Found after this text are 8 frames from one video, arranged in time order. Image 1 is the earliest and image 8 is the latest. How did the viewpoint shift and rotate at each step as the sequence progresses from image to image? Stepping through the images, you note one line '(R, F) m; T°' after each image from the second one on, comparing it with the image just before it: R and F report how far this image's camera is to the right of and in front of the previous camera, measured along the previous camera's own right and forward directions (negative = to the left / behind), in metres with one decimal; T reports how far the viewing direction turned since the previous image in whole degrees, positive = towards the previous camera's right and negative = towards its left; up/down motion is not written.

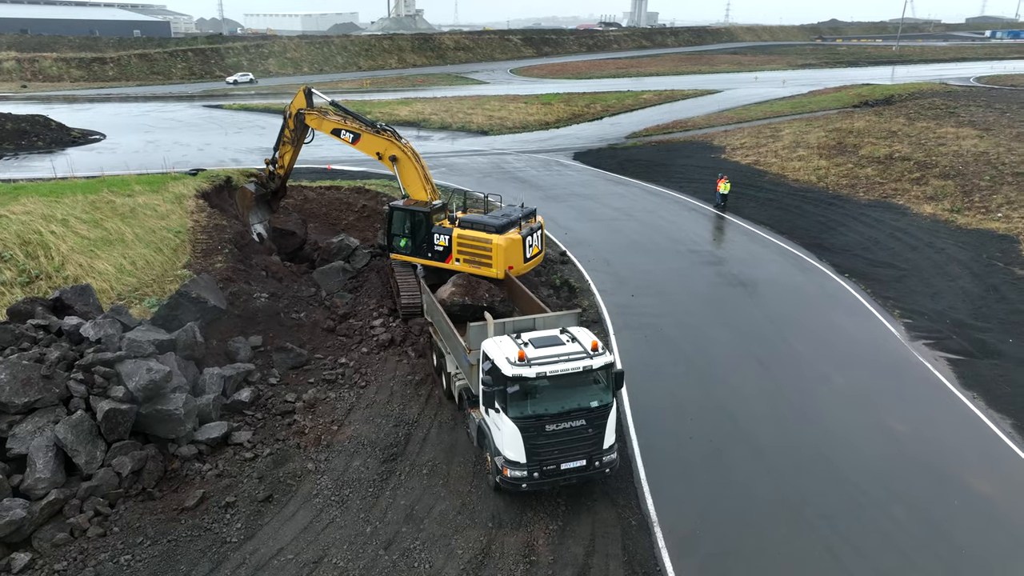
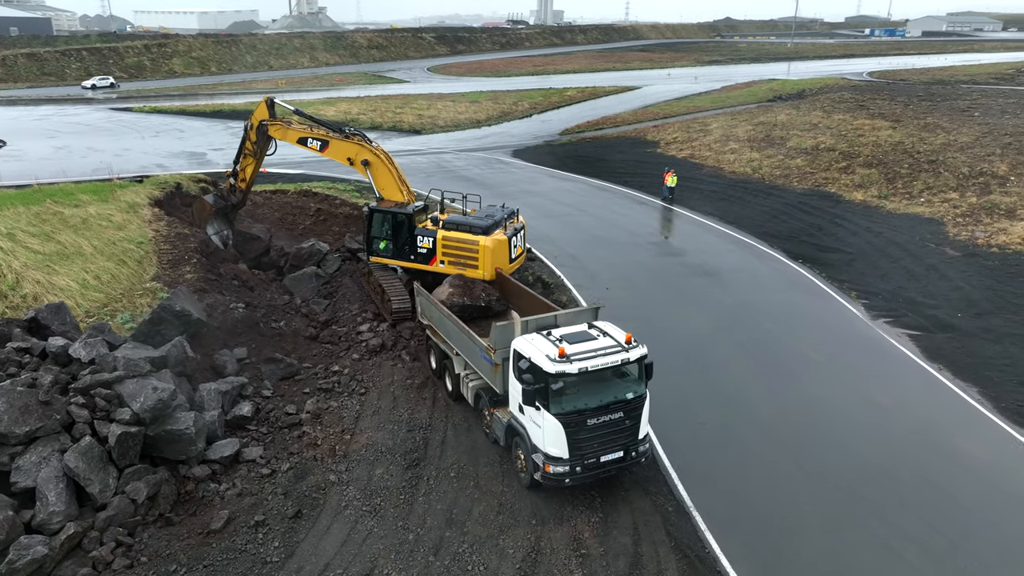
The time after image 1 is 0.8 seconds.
(-1.5, +0.1) m; +7°
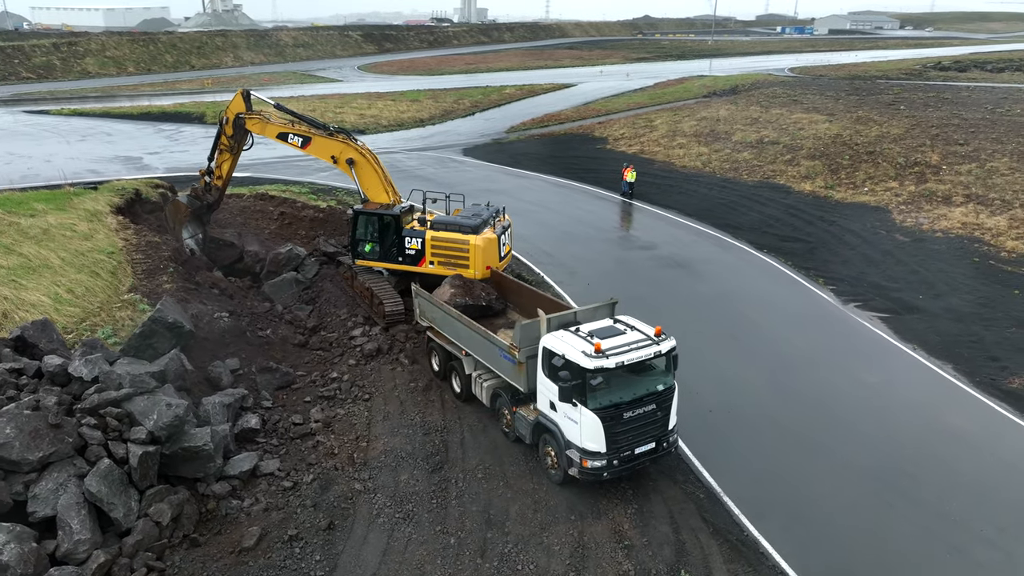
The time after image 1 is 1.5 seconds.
(-1.3, +0.1) m; +6°
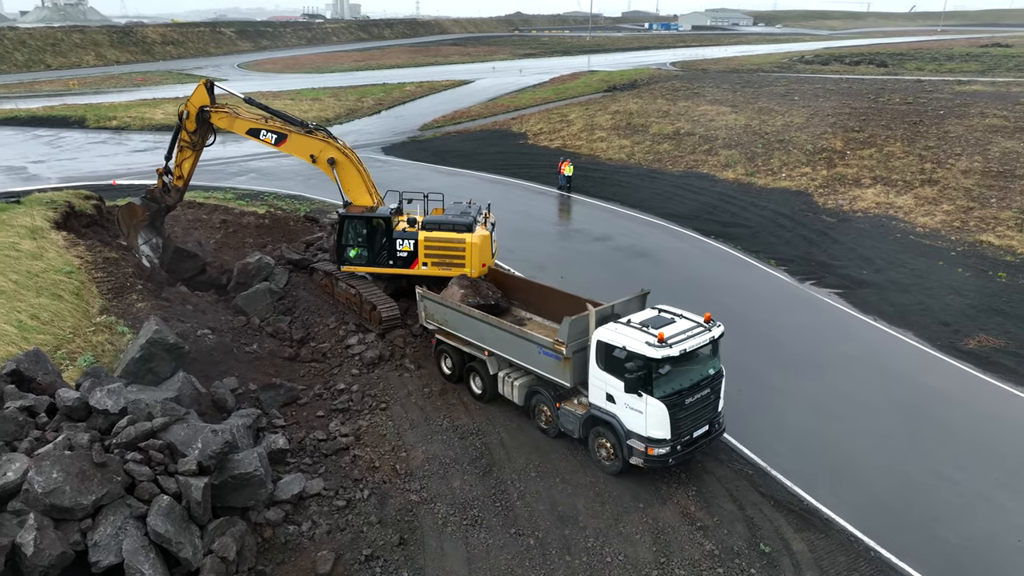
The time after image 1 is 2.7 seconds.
(-2.2, +0.2) m; +9°
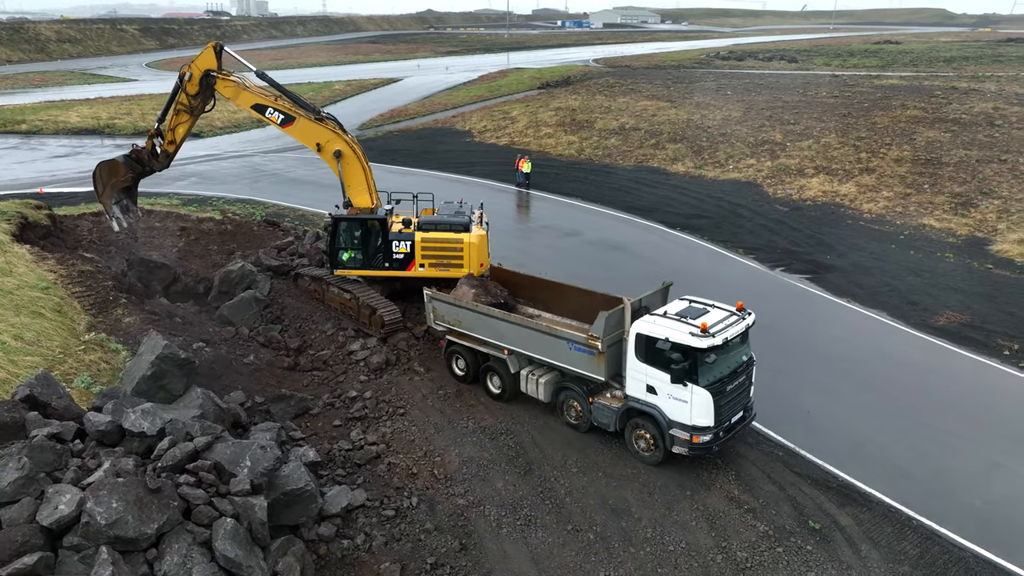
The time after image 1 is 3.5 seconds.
(-1.6, +0.1) m; +6°
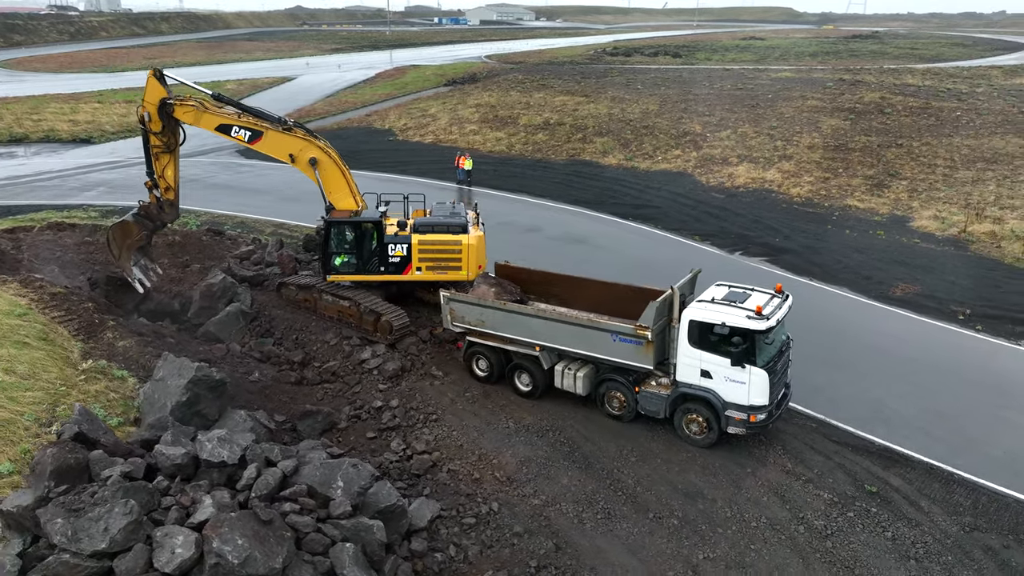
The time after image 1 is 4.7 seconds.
(-2.3, +0.3) m; +9°
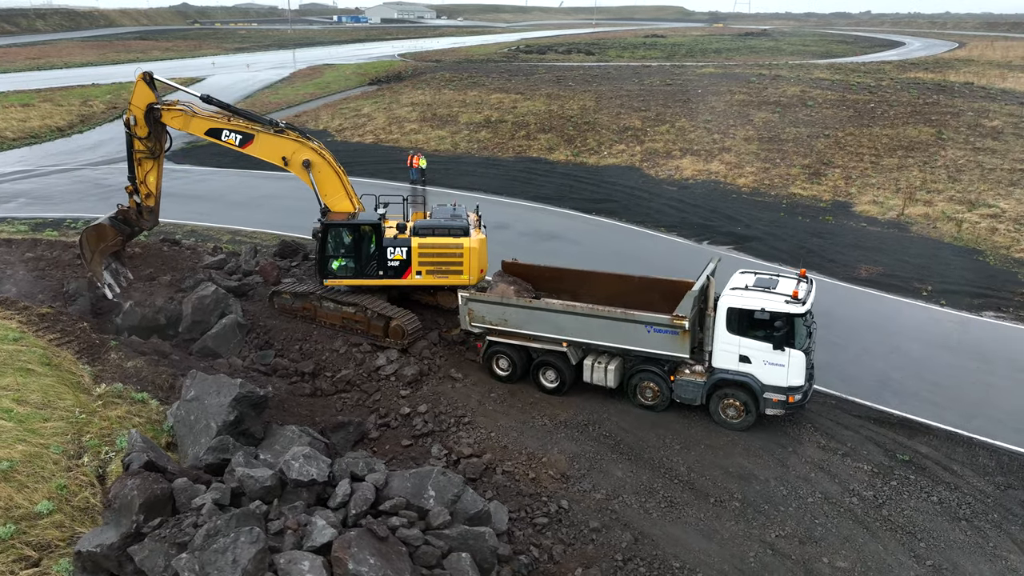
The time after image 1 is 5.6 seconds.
(-1.8, +0.2) m; +7°
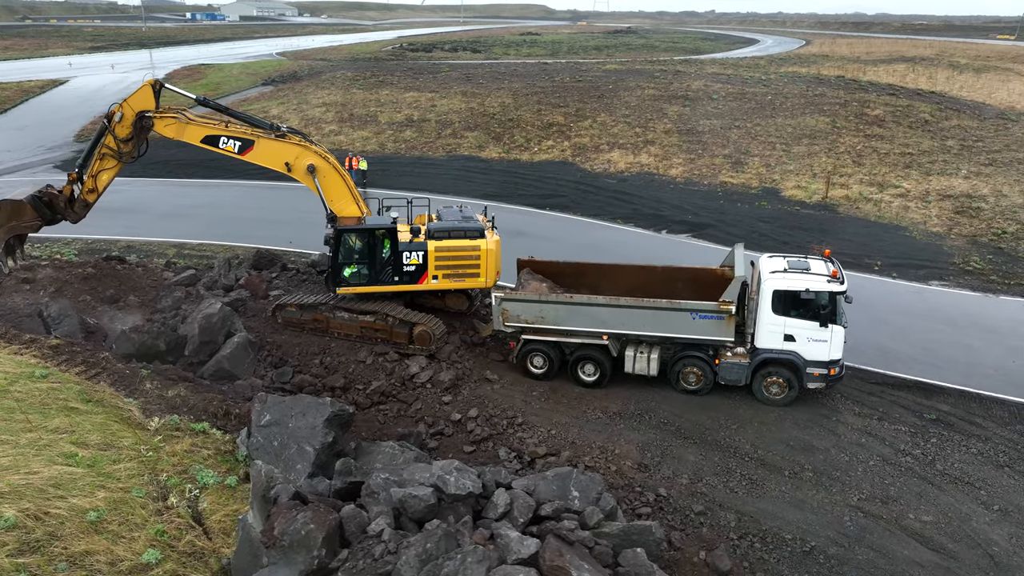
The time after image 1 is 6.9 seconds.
(-2.6, +0.3) m; +10°
